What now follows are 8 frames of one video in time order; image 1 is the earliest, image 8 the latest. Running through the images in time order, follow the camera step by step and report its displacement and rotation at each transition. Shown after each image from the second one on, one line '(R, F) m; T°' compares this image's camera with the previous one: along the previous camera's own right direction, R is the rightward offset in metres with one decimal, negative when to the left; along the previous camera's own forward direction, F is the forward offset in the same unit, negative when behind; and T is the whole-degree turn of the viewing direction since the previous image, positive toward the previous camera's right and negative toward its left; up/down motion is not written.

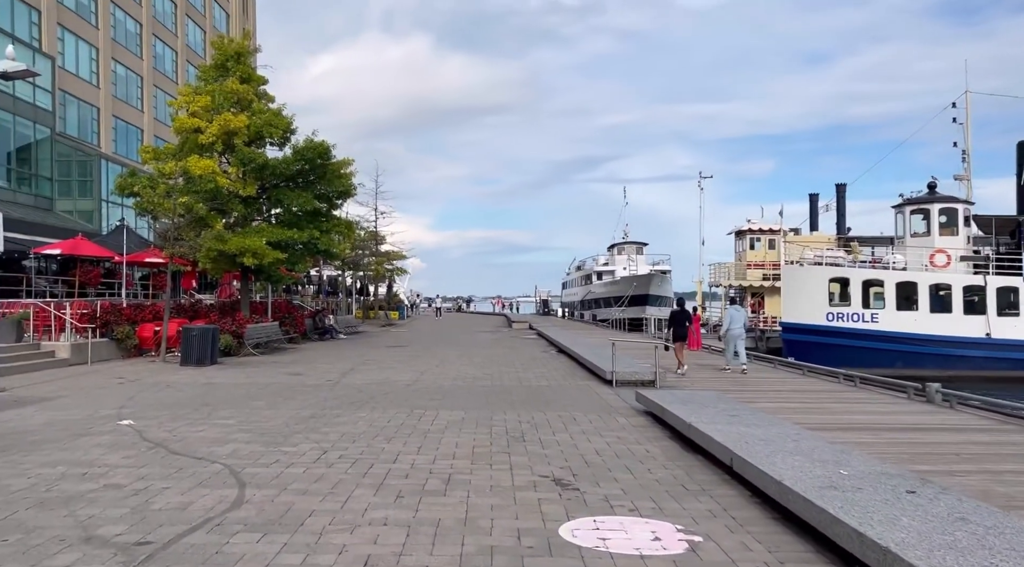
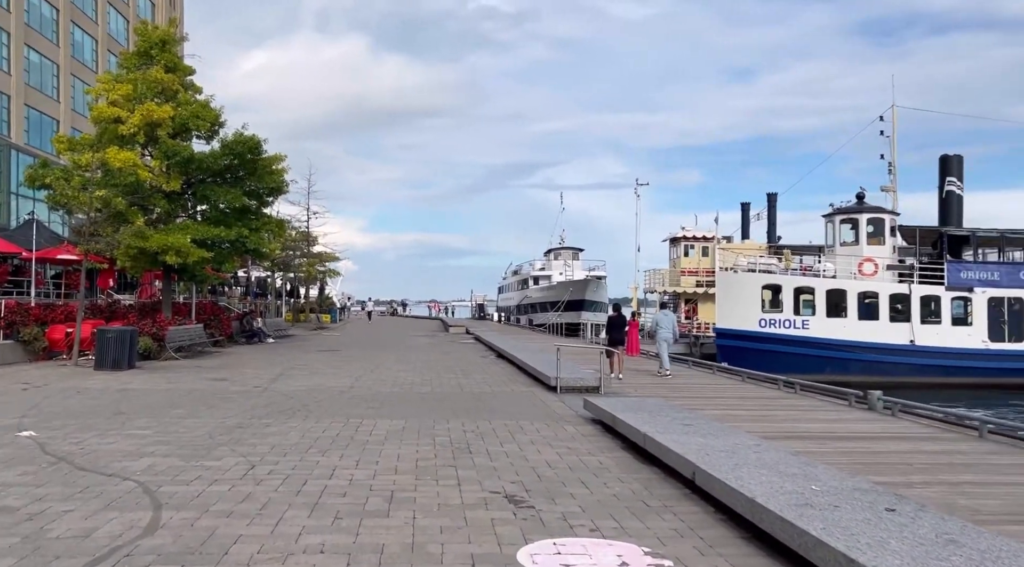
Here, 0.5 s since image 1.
(-0.1, +0.5) m; +5°
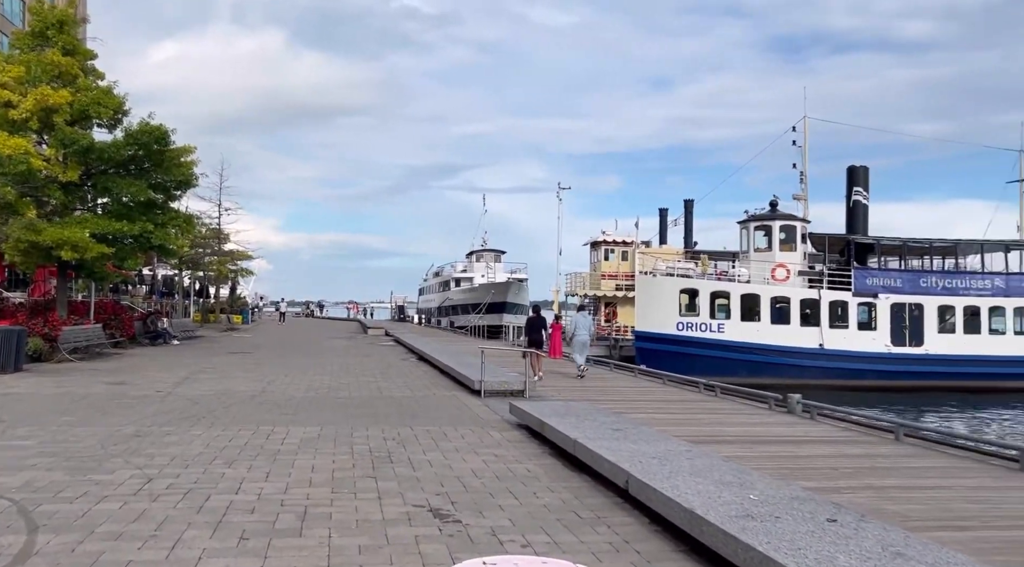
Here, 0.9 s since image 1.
(-0.1, +0.4) m; +6°
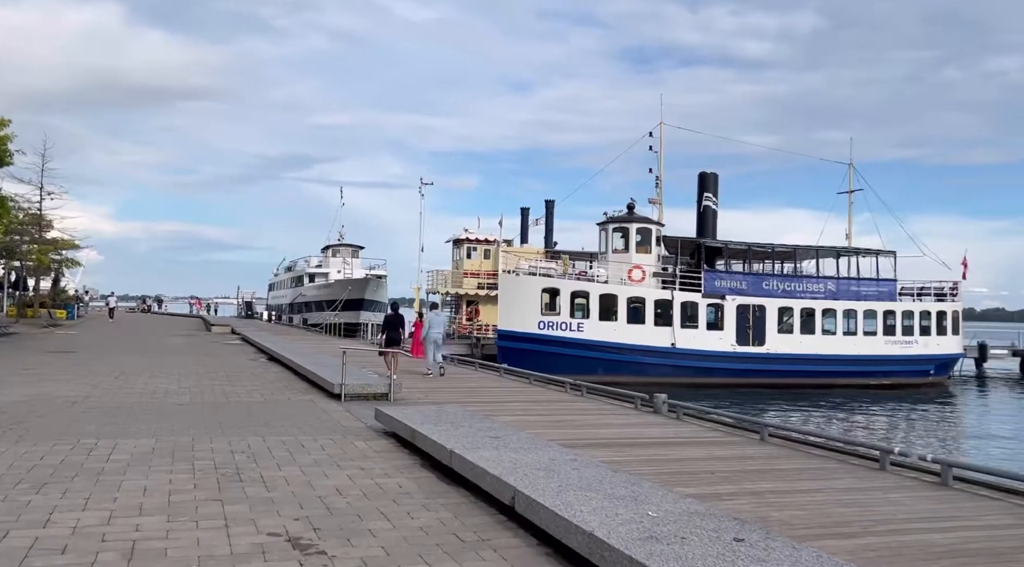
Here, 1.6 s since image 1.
(-0.1, +0.7) m; +10°
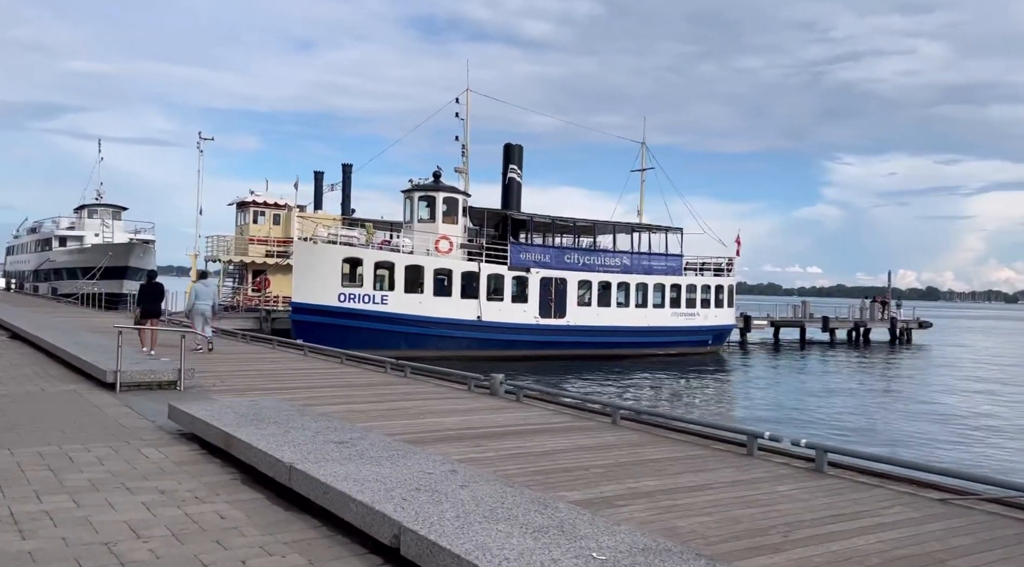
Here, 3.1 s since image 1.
(-0.5, +1.5) m; +15°
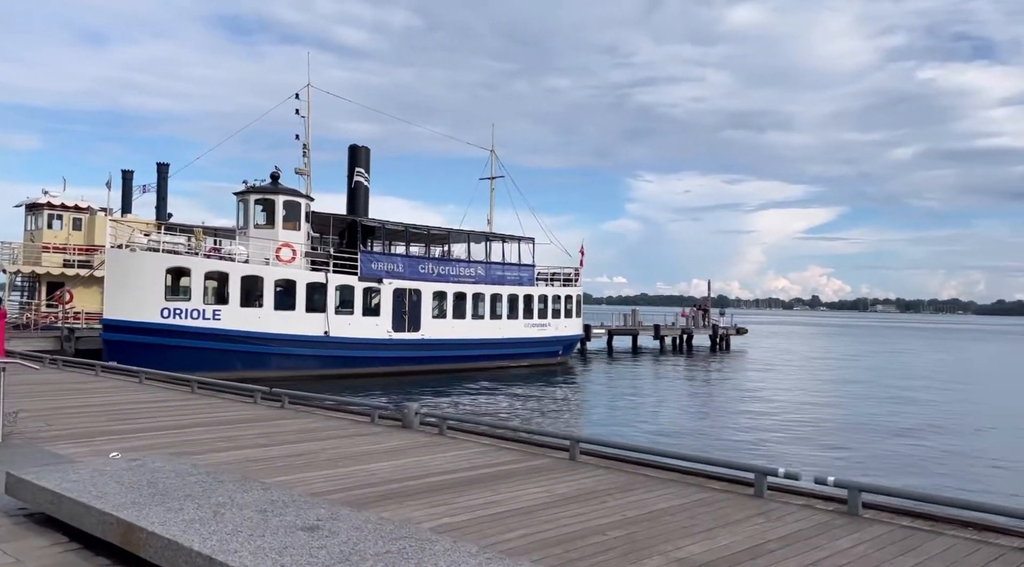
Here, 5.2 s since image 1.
(-1.3, +1.9) m; +13°
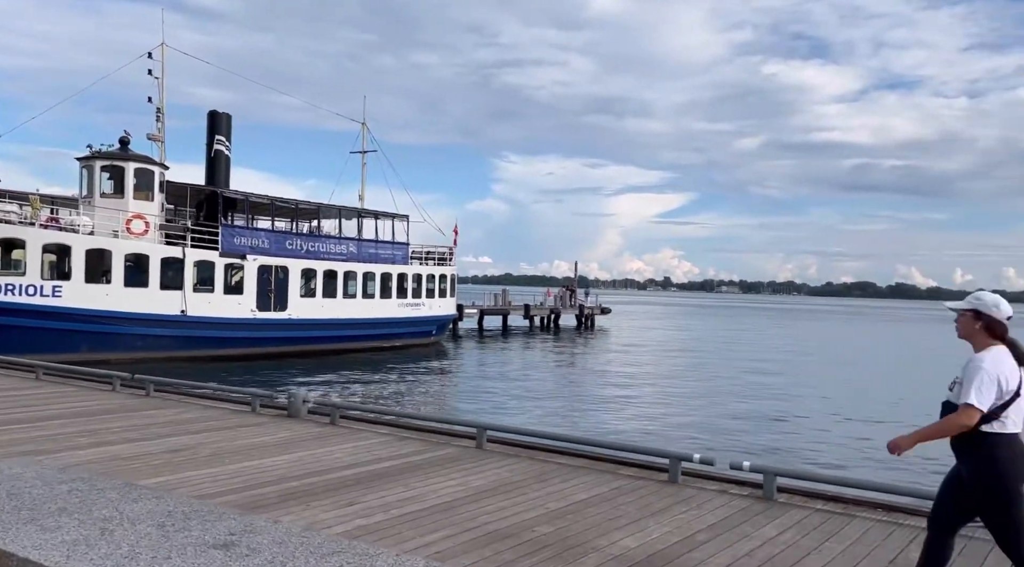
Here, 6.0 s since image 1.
(-0.4, +0.5) m; +10°
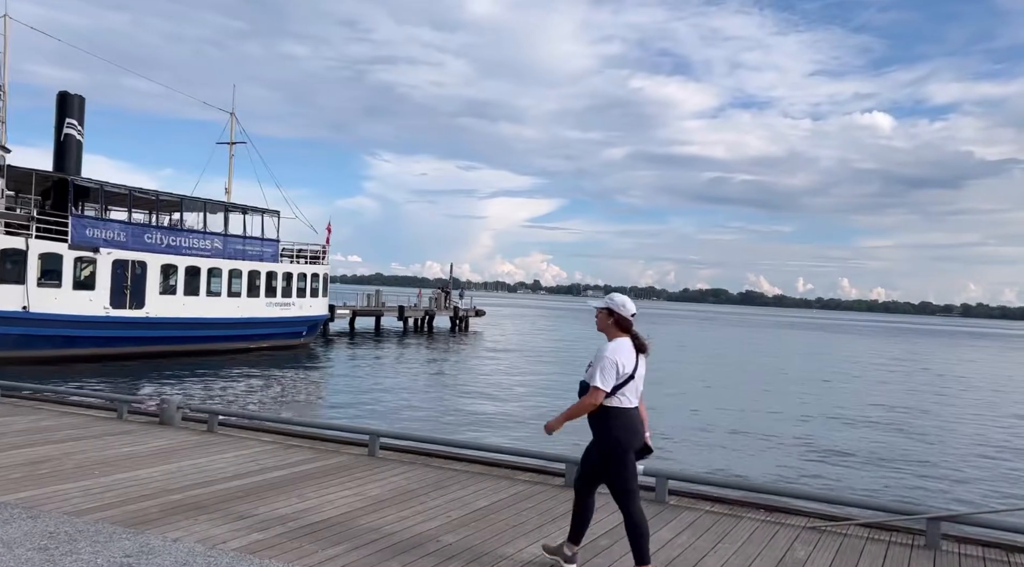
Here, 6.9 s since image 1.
(-0.3, +0.1) m; +9°
